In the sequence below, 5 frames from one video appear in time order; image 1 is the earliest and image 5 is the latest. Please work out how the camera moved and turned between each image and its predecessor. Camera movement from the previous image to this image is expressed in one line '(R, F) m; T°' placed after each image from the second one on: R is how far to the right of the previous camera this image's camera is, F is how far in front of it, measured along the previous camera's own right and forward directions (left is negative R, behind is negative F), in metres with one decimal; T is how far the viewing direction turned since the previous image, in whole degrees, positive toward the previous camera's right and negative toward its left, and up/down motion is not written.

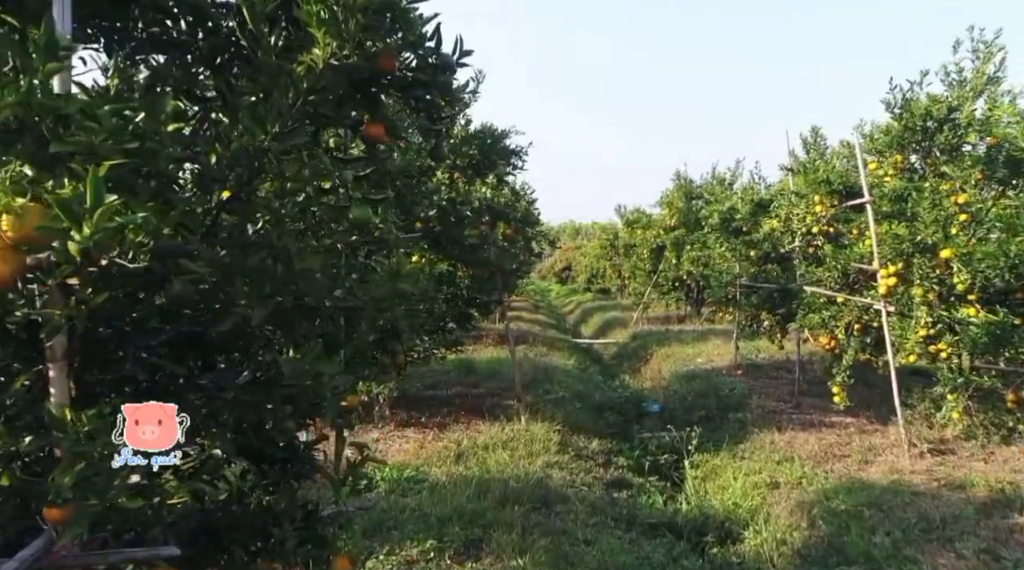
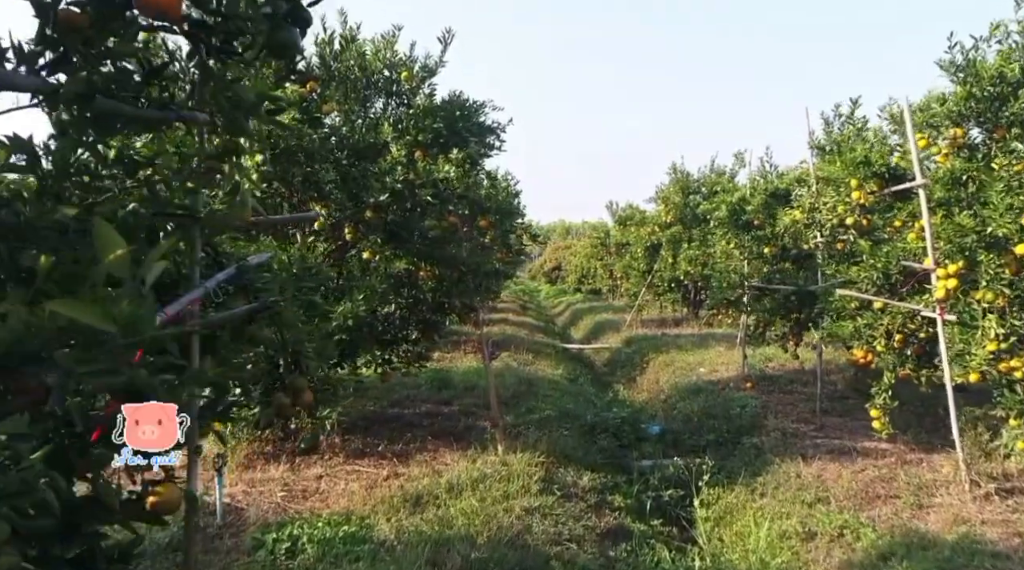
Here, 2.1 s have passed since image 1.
(+0.1, +1.2) m; +1°
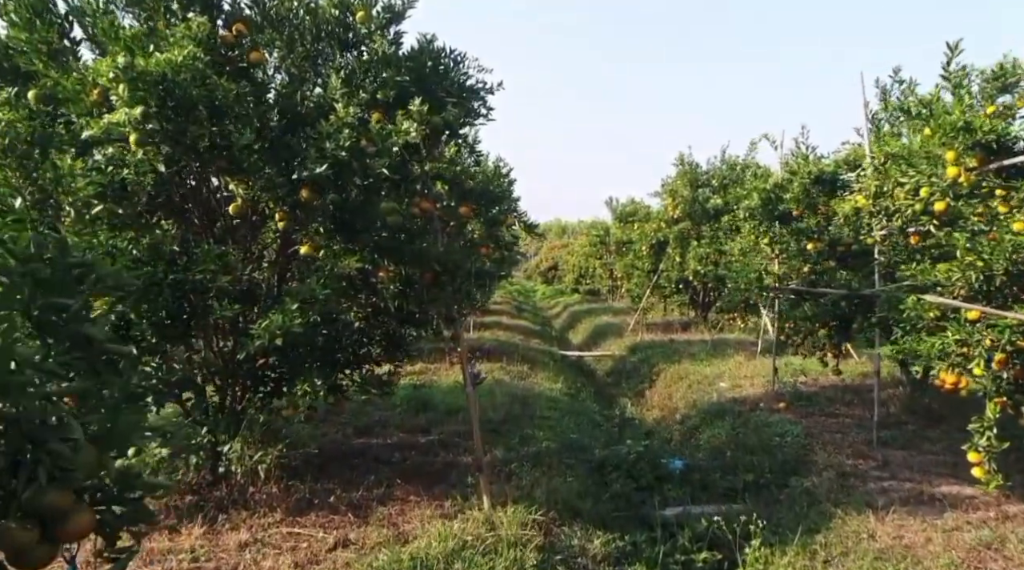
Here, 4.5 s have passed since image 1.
(0.0, +1.4) m; 0°
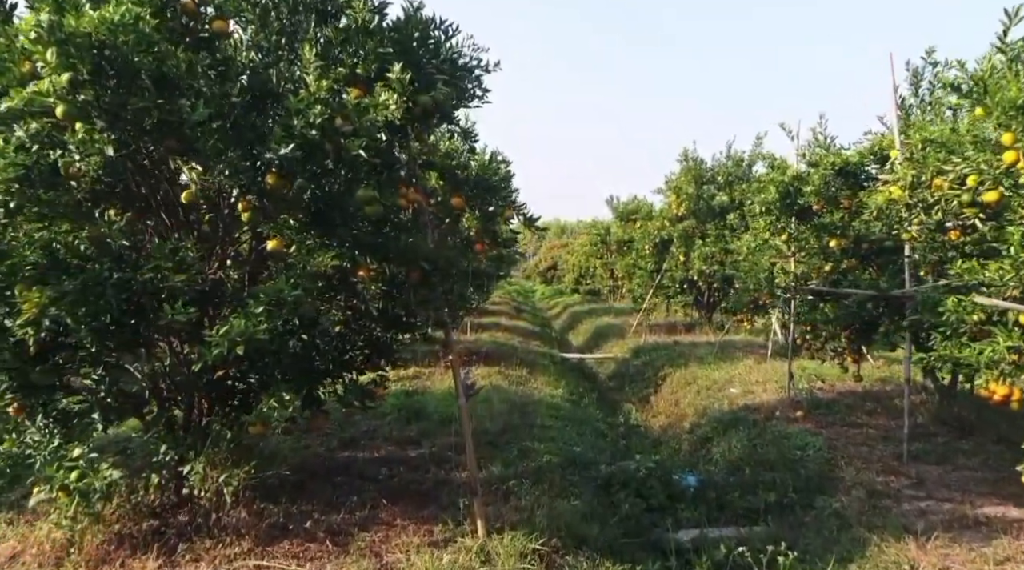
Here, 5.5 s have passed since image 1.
(0.0, +0.5) m; 0°
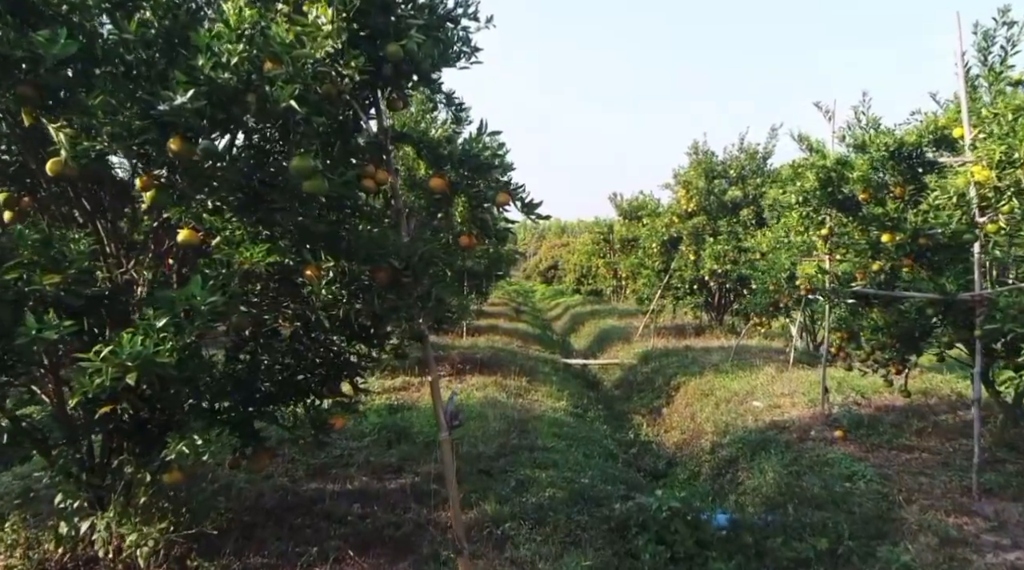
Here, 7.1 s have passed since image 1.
(0.0, +0.9) m; 0°
